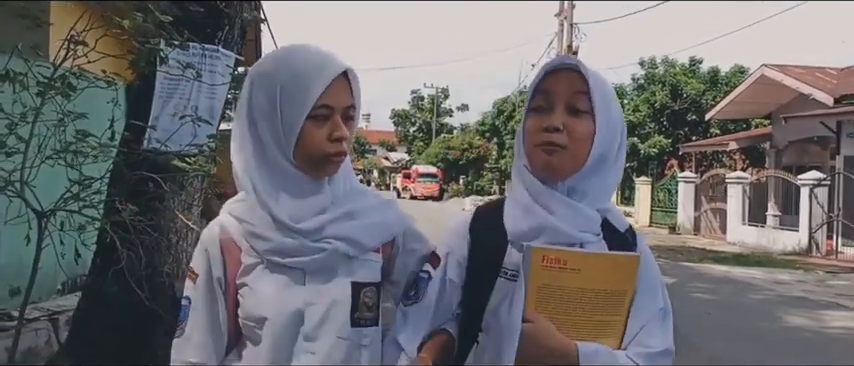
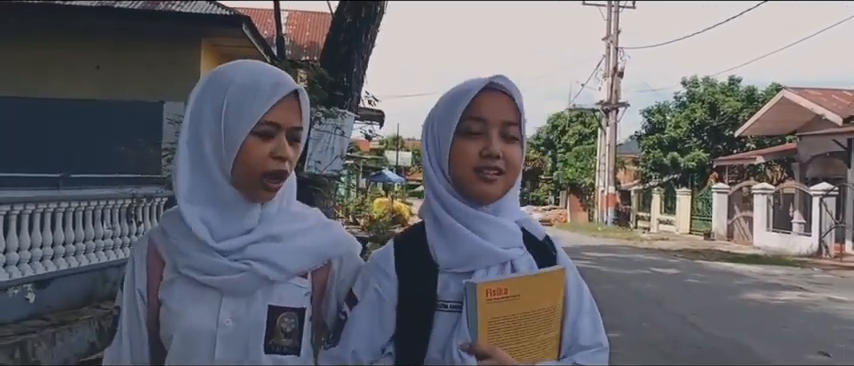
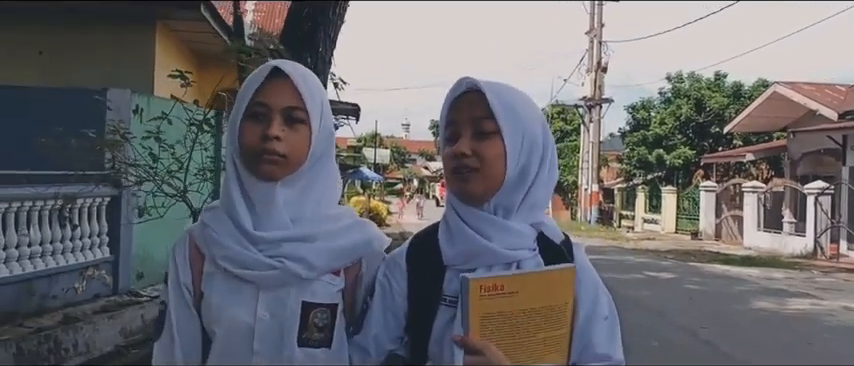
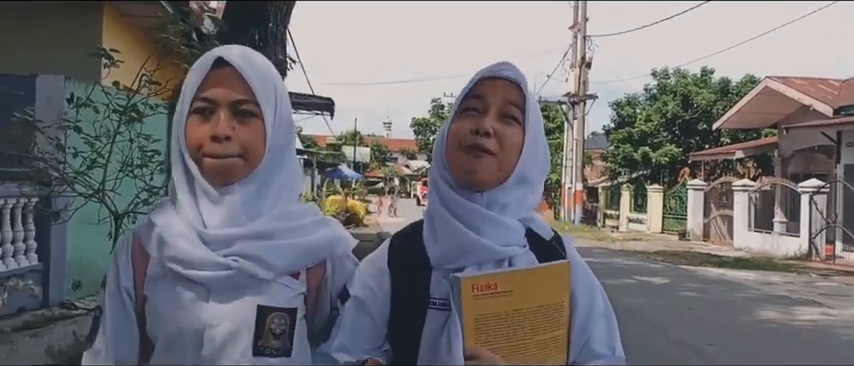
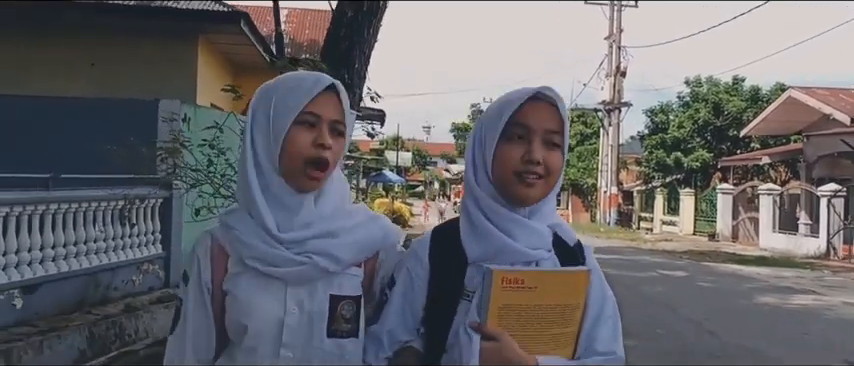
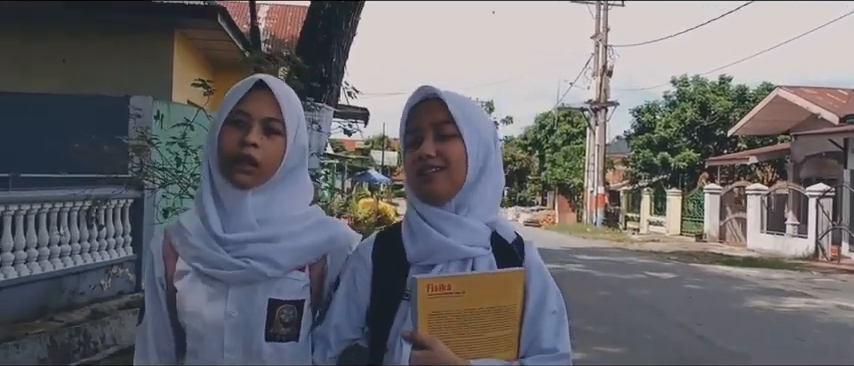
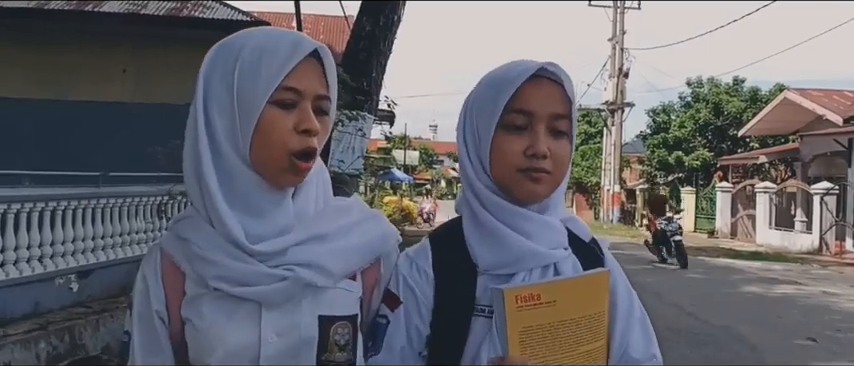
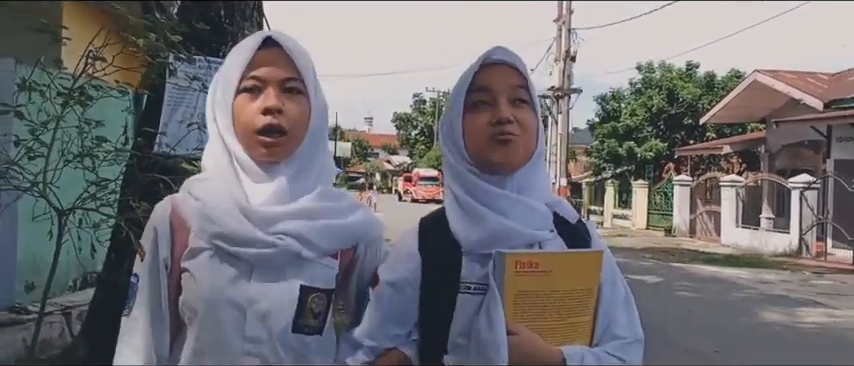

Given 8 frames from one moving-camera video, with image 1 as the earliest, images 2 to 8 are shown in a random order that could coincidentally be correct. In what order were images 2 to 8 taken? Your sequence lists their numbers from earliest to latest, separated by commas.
8, 4, 3, 6, 5, 2, 7
